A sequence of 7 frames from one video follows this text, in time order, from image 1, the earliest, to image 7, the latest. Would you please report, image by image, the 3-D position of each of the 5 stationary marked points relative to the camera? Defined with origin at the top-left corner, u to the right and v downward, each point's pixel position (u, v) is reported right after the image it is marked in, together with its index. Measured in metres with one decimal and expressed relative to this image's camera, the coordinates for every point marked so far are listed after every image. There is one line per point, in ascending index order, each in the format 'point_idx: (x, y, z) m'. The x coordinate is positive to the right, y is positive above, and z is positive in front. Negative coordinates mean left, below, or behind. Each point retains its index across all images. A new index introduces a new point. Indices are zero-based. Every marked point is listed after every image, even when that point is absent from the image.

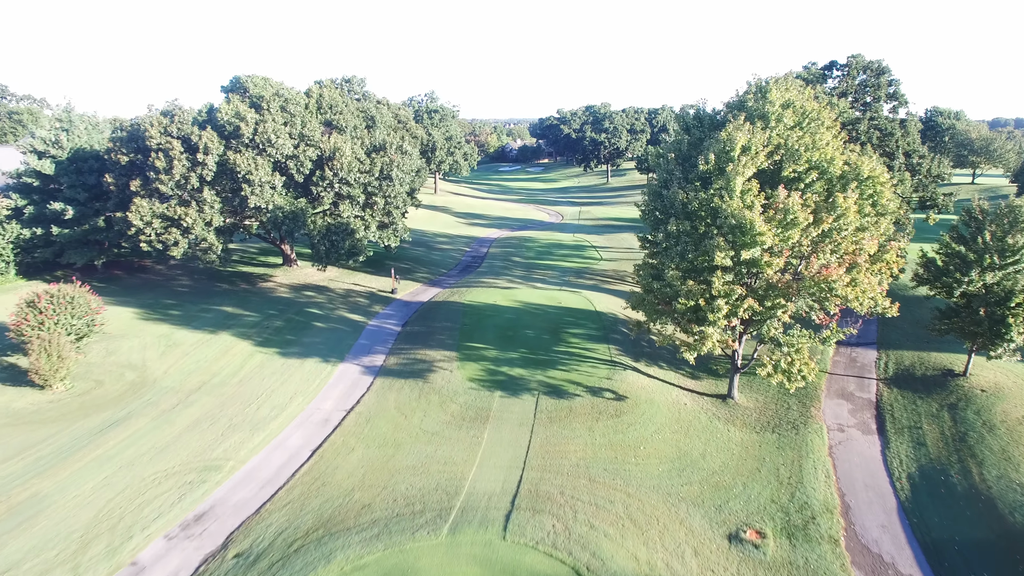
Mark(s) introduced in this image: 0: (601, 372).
0: (+2.9, -2.8, +20.0) m
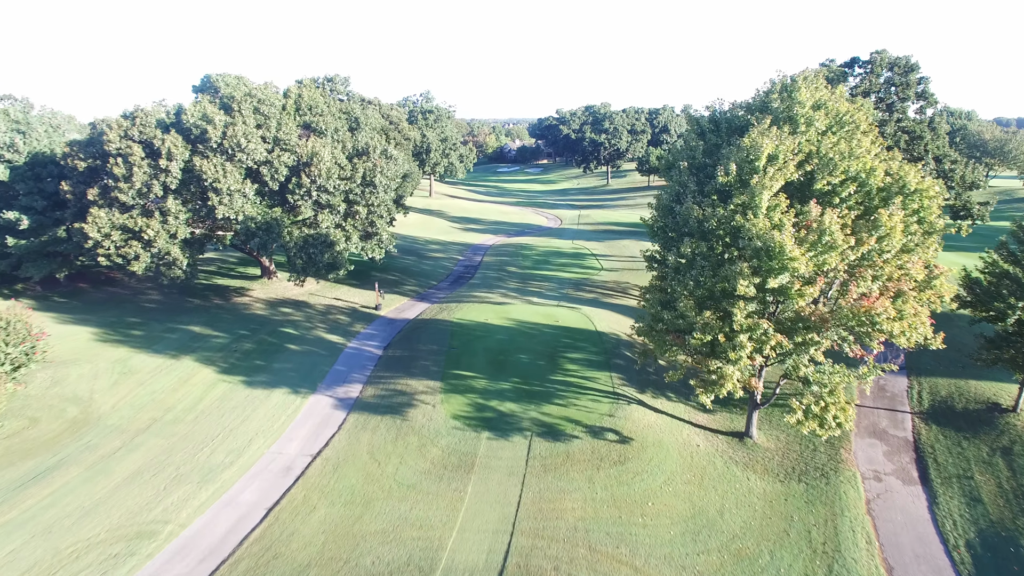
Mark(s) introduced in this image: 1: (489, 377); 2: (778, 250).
0: (+2.6, -3.5, +17.8) m
1: (-0.7, -2.9, +20.0) m
2: (+5.3, +0.7, +12.2) m
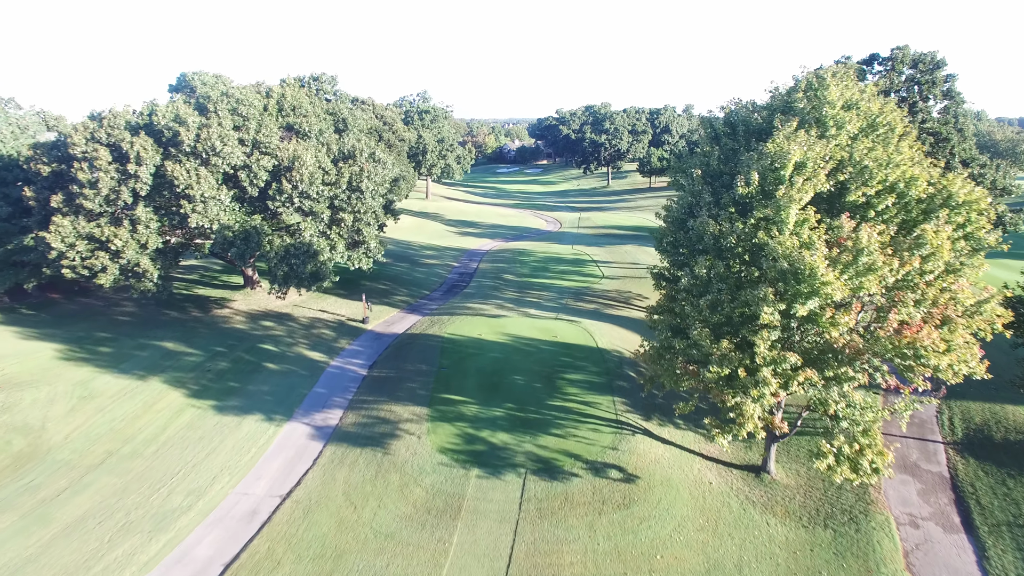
0: (+2.4, -4.0, +16.1) m
1: (-0.9, -3.4, +18.3) m
2: (+5.1, +0.2, +10.6) m
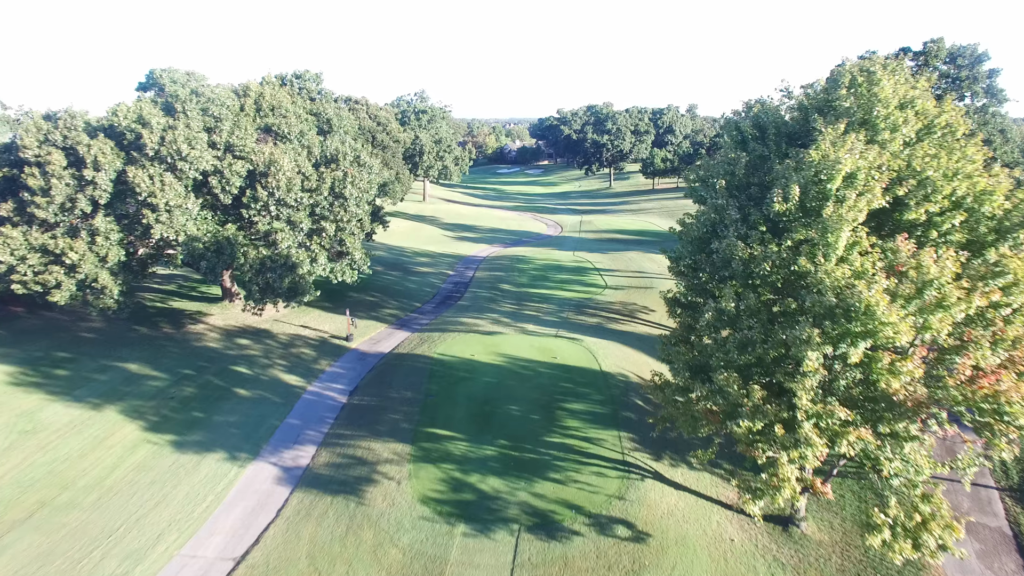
0: (+2.2, -4.6, +14.1) m
1: (-1.1, -4.0, +16.3) m
2: (+4.9, -0.3, +8.5) m
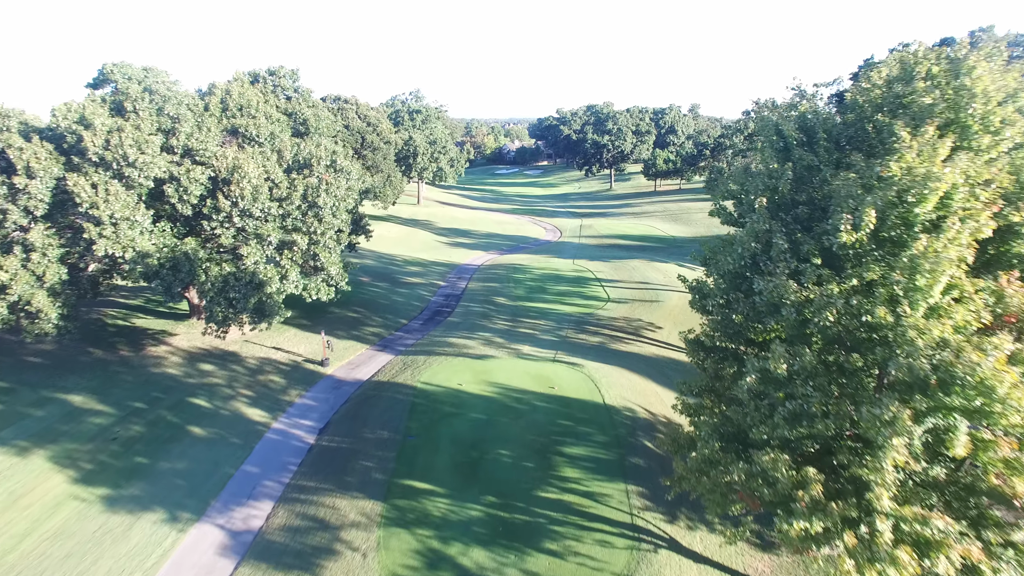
0: (+2.0, -5.2, +11.7) m
1: (-1.3, -4.7, +13.9) m
2: (+4.6, -1.0, +6.2) m
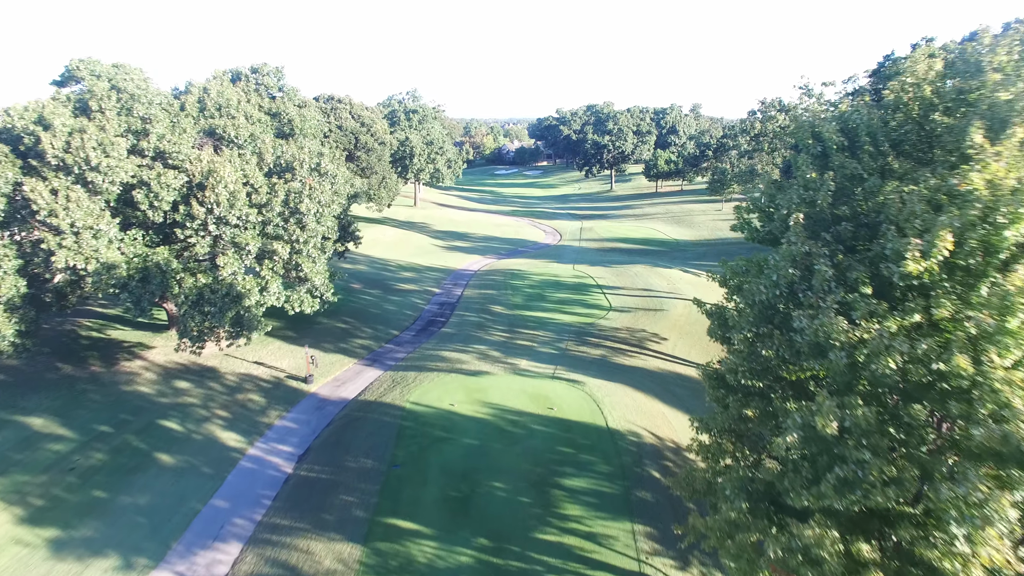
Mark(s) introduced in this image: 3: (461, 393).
0: (+1.9, -5.6, +10.4) m
1: (-1.4, -5.1, +12.6) m
2: (+4.5, -1.4, +4.8) m
3: (-1.6, -3.2, +19.2) m
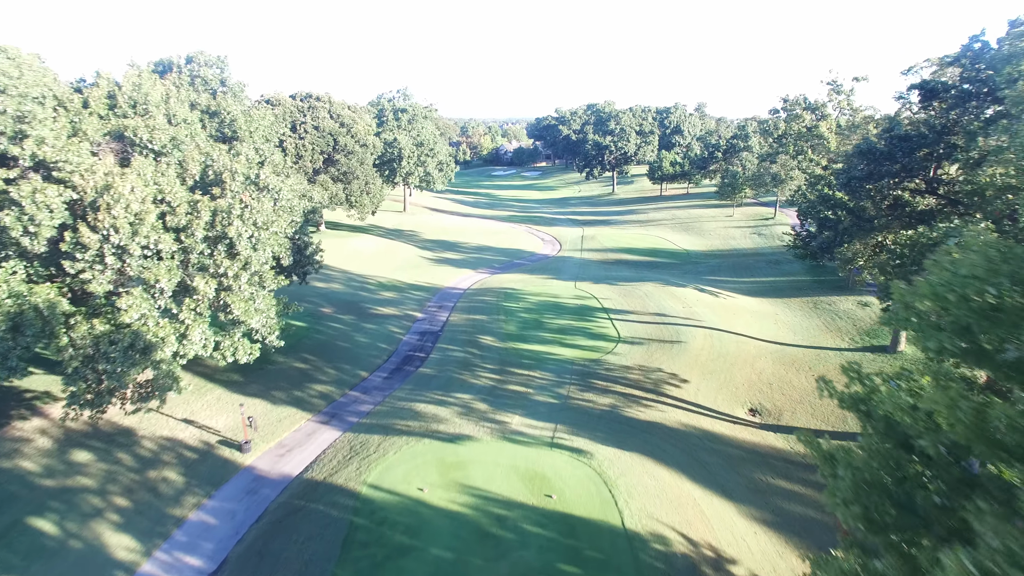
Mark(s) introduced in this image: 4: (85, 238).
0: (+1.6, -6.8, +6.1) m
1: (-1.7, -6.2, +8.3) m
2: (+4.2, -2.5, +0.6) m
3: (-1.9, -4.4, +15.0) m
4: (-9.7, +1.1, +13.9) m
